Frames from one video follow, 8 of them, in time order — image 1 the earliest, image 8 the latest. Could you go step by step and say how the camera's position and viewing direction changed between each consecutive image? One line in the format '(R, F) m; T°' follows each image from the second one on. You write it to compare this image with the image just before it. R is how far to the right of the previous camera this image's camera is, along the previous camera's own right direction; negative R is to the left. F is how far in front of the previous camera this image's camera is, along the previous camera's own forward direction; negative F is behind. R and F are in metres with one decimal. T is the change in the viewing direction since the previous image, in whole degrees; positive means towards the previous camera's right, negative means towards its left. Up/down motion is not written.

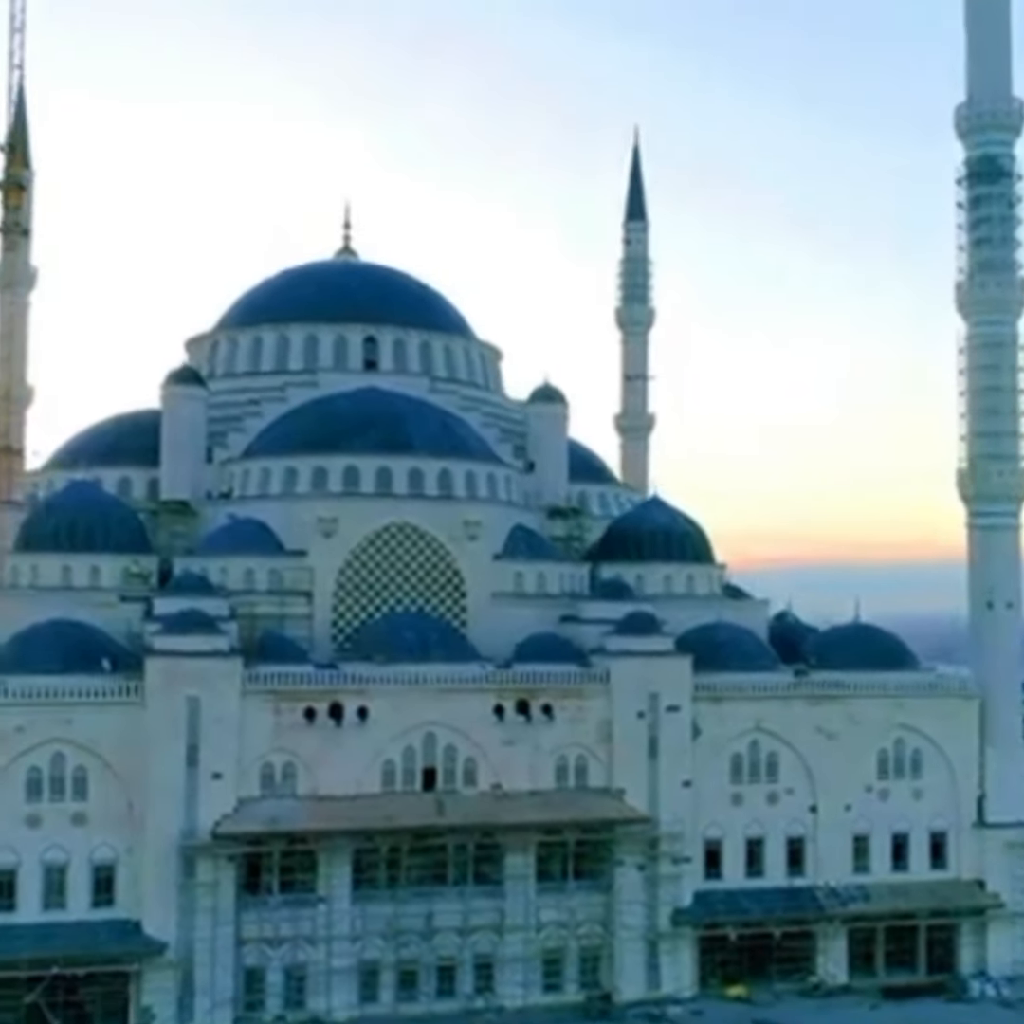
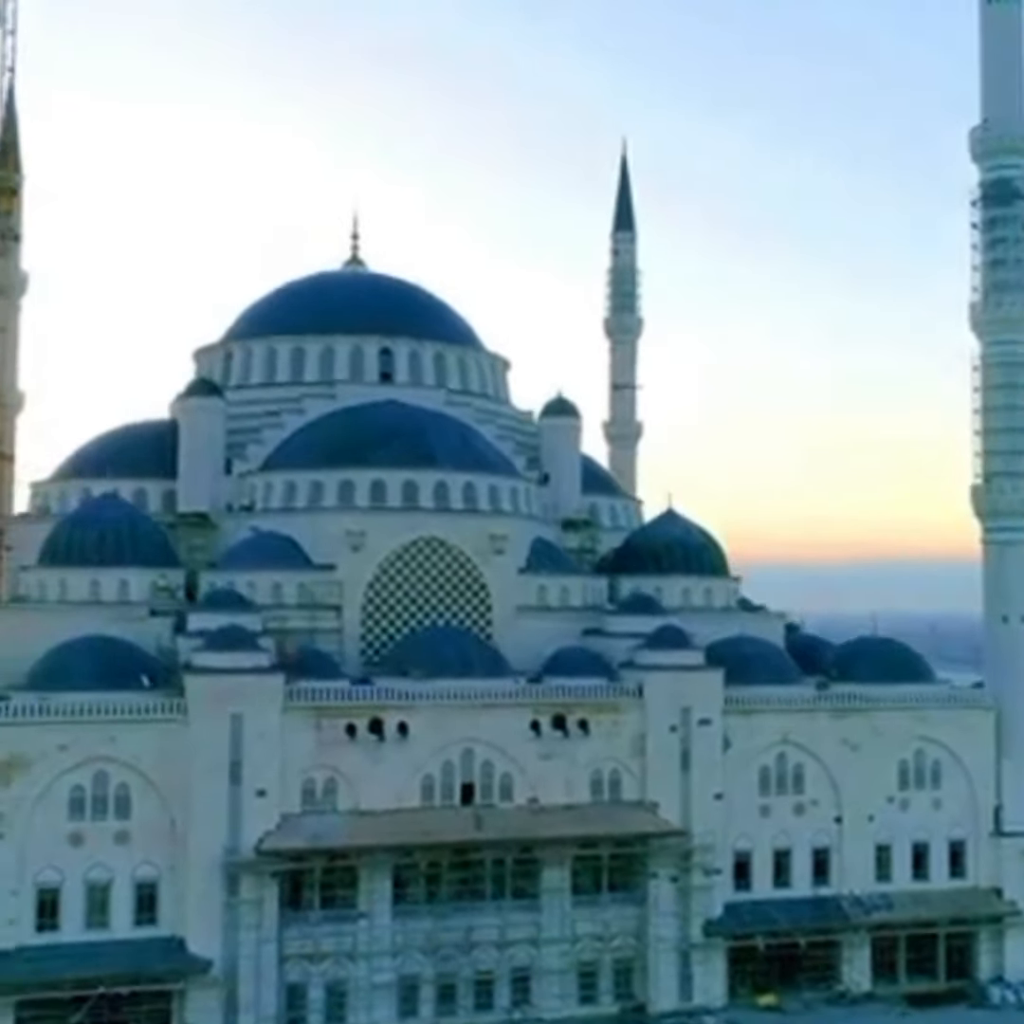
(-2.1, -0.2) m; +2°
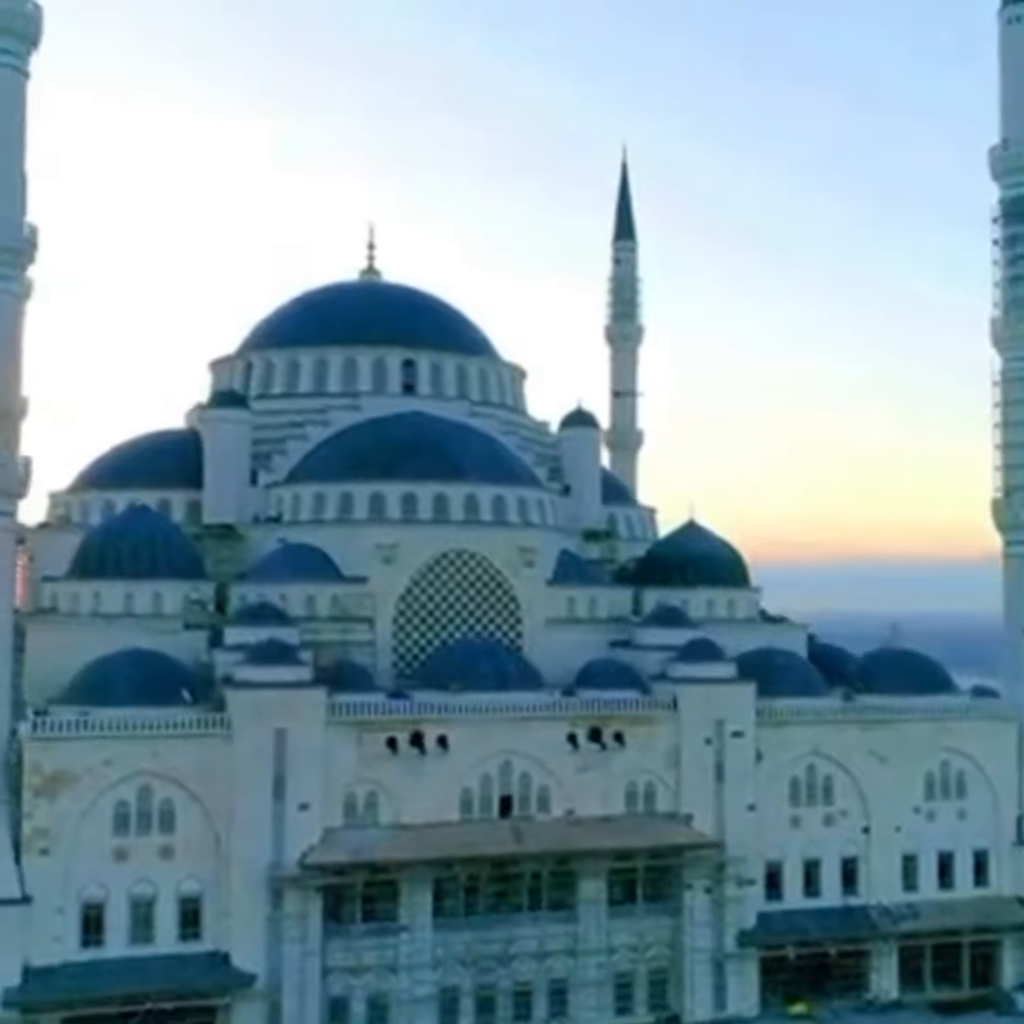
(-1.6, -0.2) m; +1°
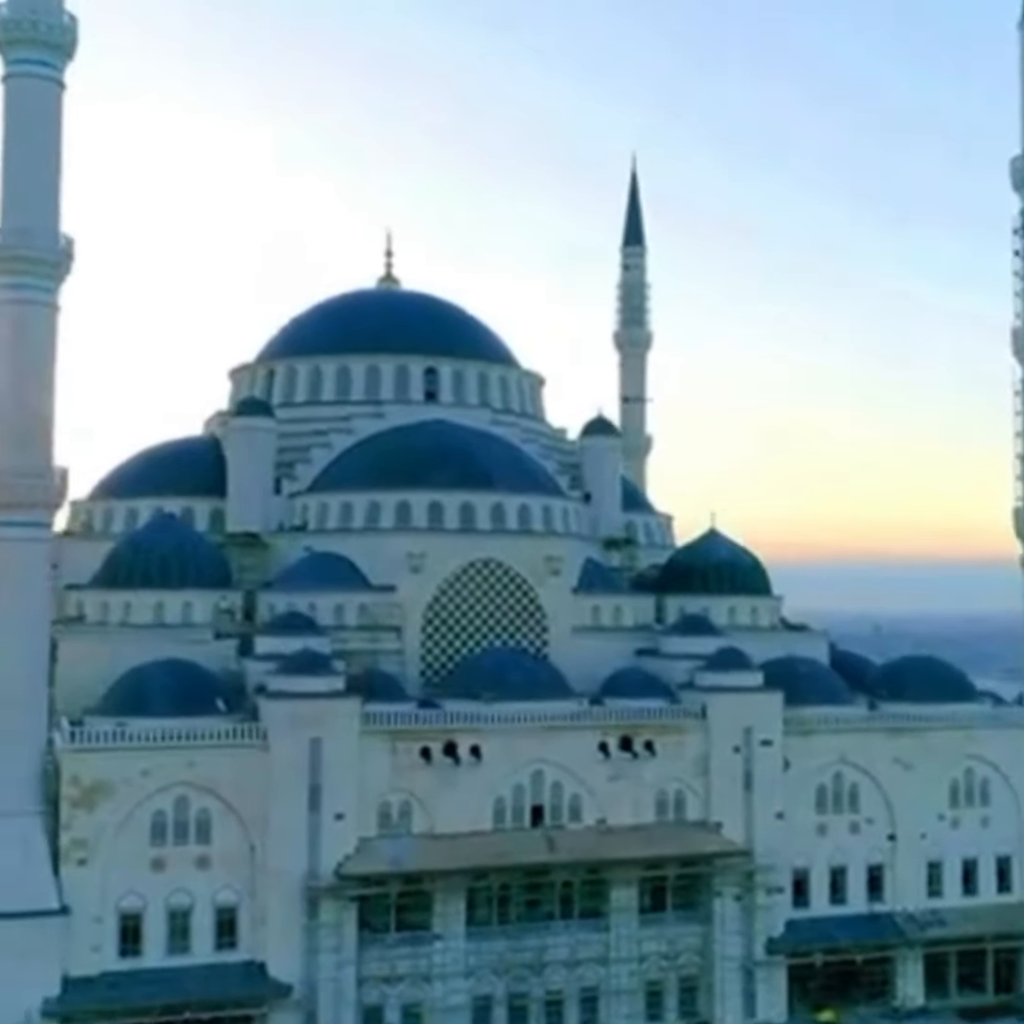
(-1.0, -0.1) m; 0°
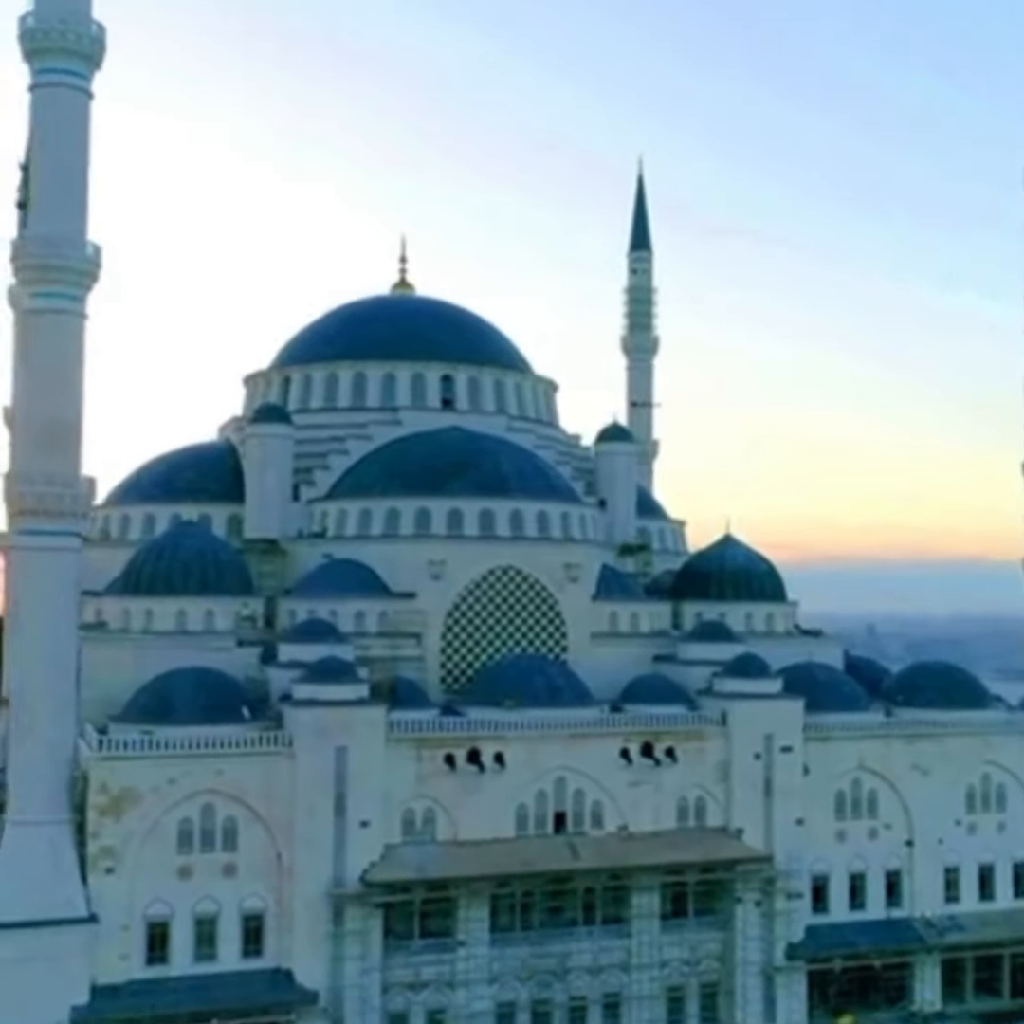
(-0.7, -0.1) m; 0°
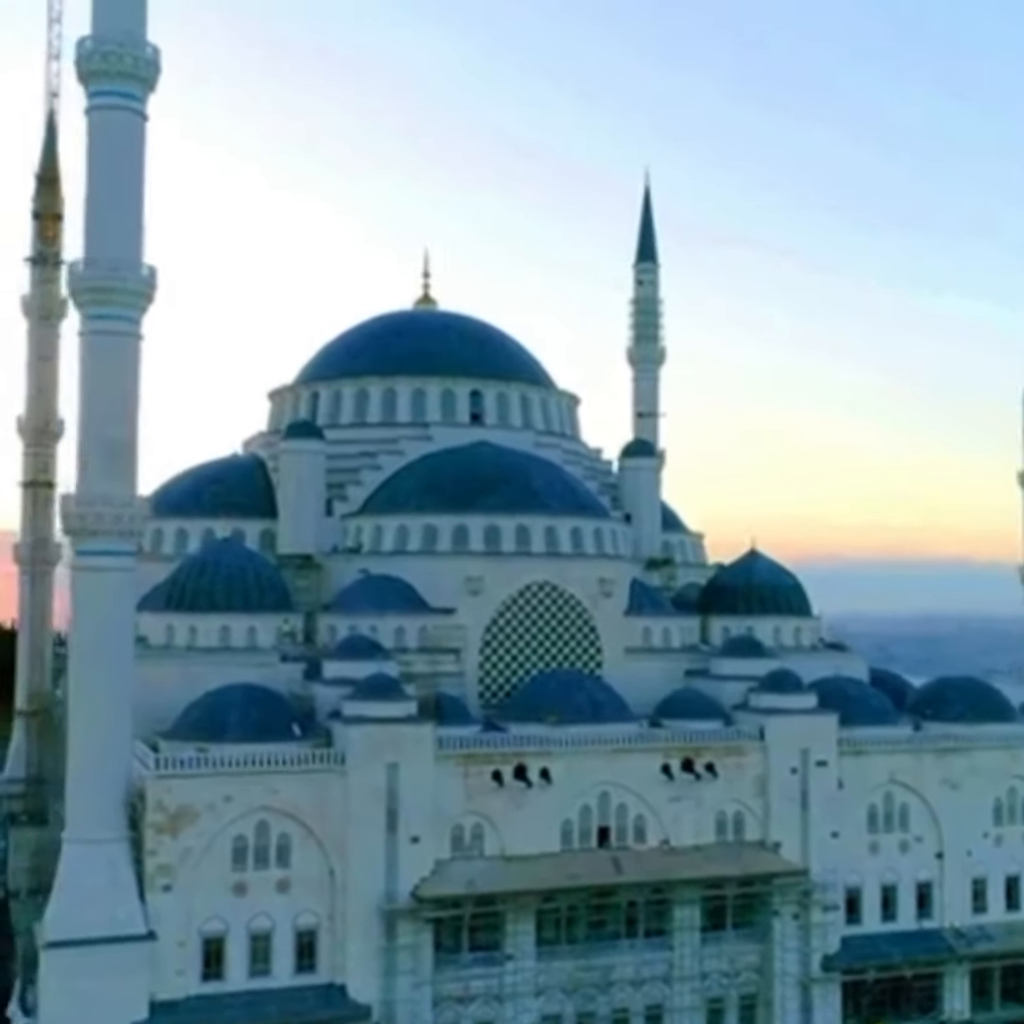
(-1.7, -0.4) m; +1°
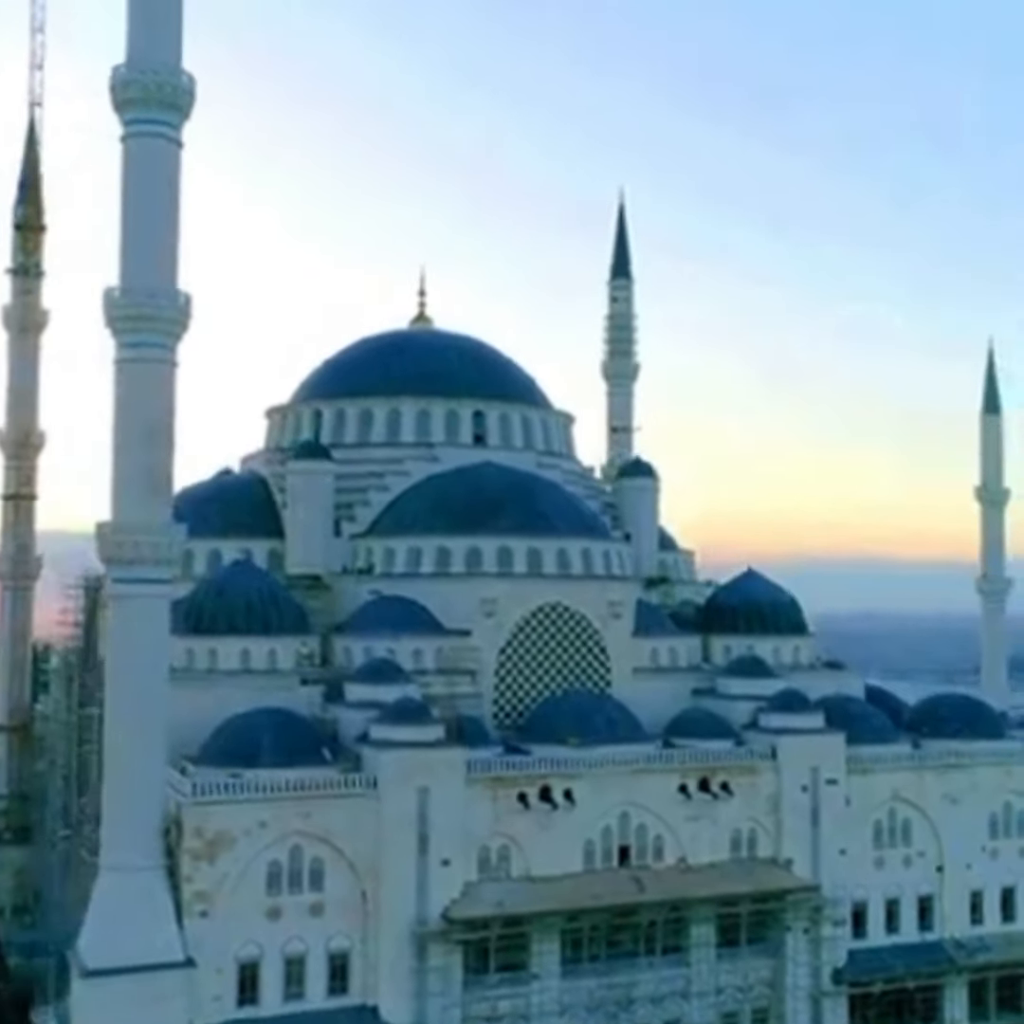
(-2.2, -0.4) m; +3°
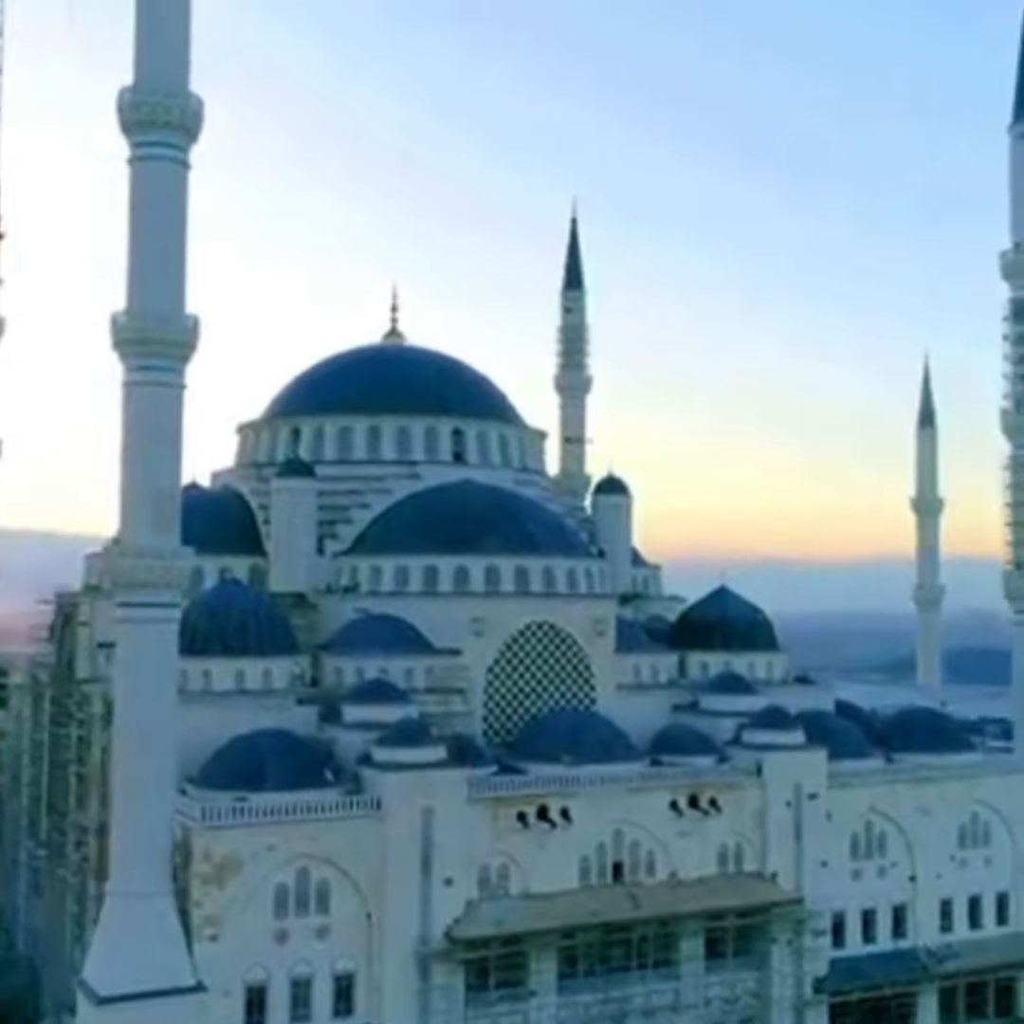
(-2.0, -0.3) m; +4°
